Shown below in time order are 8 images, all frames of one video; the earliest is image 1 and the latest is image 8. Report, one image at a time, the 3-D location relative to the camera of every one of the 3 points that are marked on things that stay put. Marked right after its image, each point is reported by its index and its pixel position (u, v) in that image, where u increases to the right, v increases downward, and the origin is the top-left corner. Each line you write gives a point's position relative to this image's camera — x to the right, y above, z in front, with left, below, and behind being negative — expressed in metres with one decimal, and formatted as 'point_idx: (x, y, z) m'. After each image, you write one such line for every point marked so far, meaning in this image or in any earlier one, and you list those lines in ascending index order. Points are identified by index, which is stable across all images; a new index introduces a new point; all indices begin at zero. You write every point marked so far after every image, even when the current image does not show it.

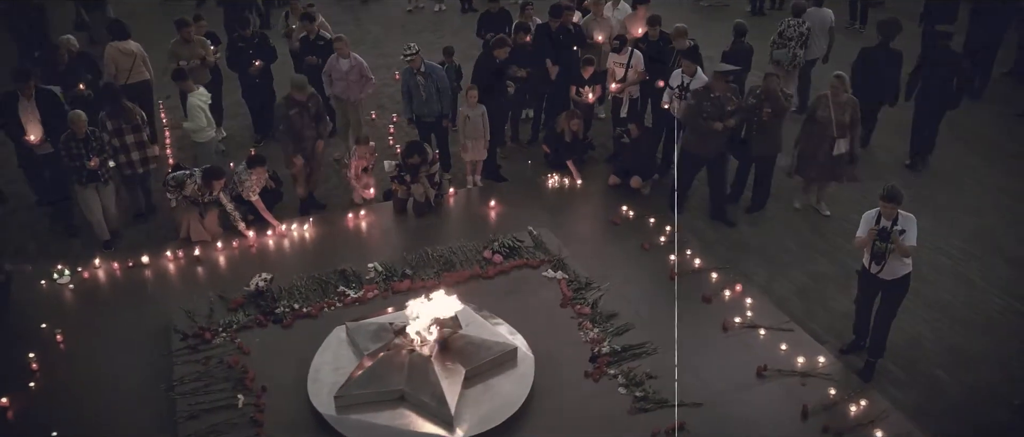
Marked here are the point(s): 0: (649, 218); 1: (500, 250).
0: (+1.4, 0.0, +8.6) m
1: (-0.1, -0.3, +7.7) m
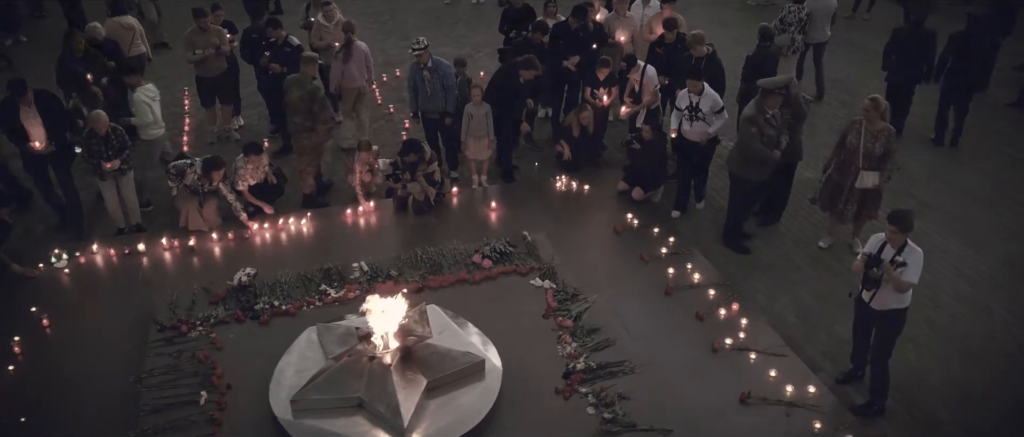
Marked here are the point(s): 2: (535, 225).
0: (+1.4, -0.1, +8.3) m
1: (-0.2, -0.3, +7.5) m
2: (+0.2, -0.1, +8.4) m
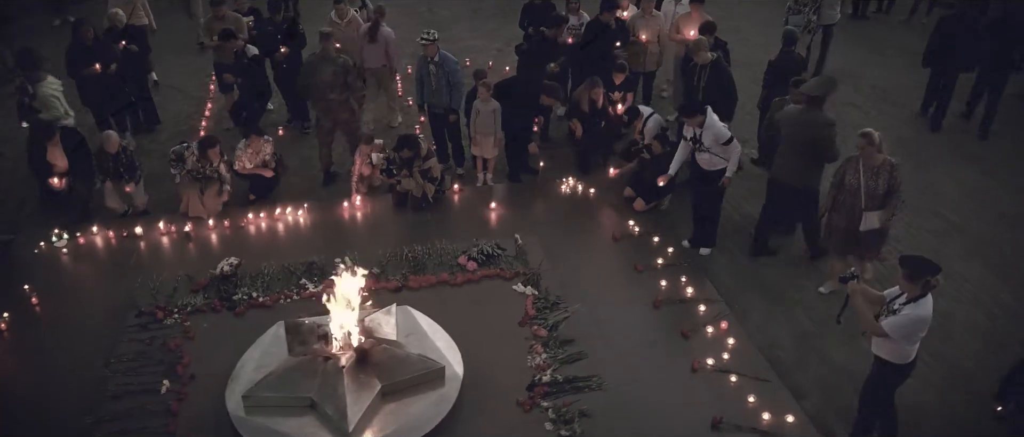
0: (+1.4, -0.2, +8.0) m
1: (-0.3, -0.3, +7.3) m
2: (+0.2, -0.1, +8.2) m
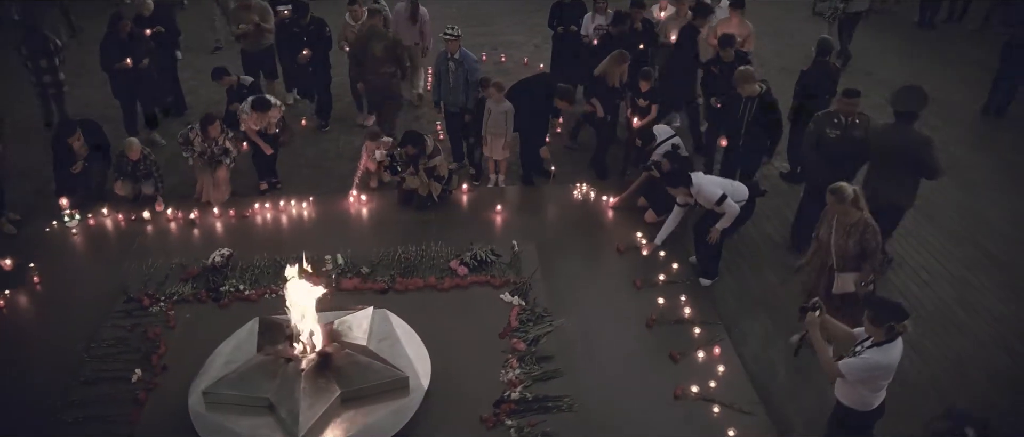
0: (+1.4, -0.3, +7.7) m
1: (-0.4, -0.4, +7.2) m
2: (+0.2, -0.2, +8.0) m
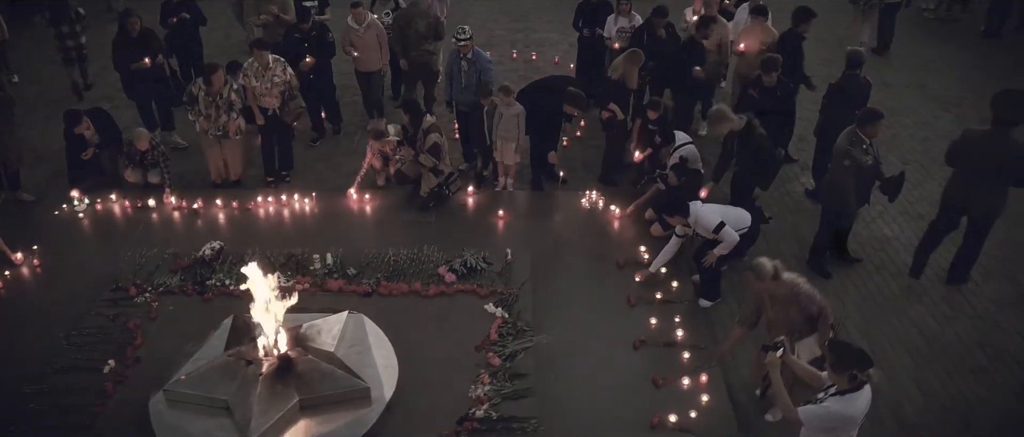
0: (+1.3, -0.4, +7.4) m
1: (-0.5, -0.4, +7.0) m
2: (+0.2, -0.2, +7.7) m
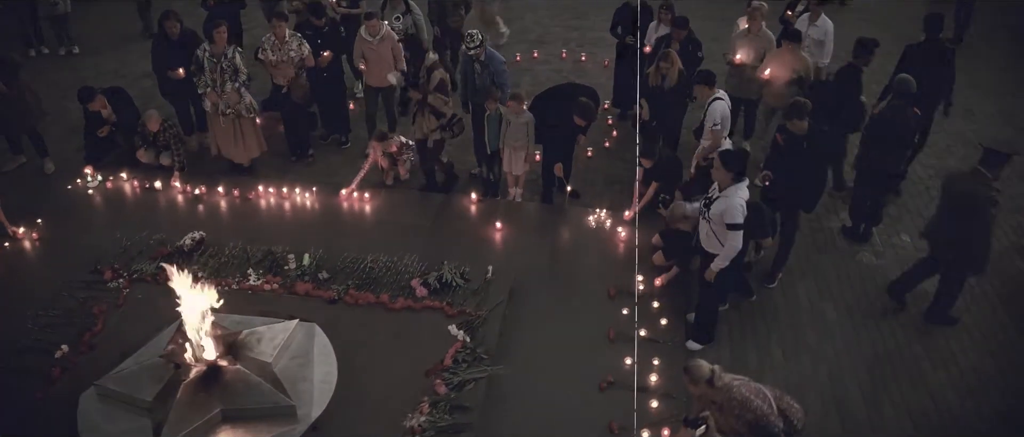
0: (+1.2, -0.7, +6.8) m
1: (-0.6, -0.5, +6.6) m
2: (+0.1, -0.4, +7.3) m
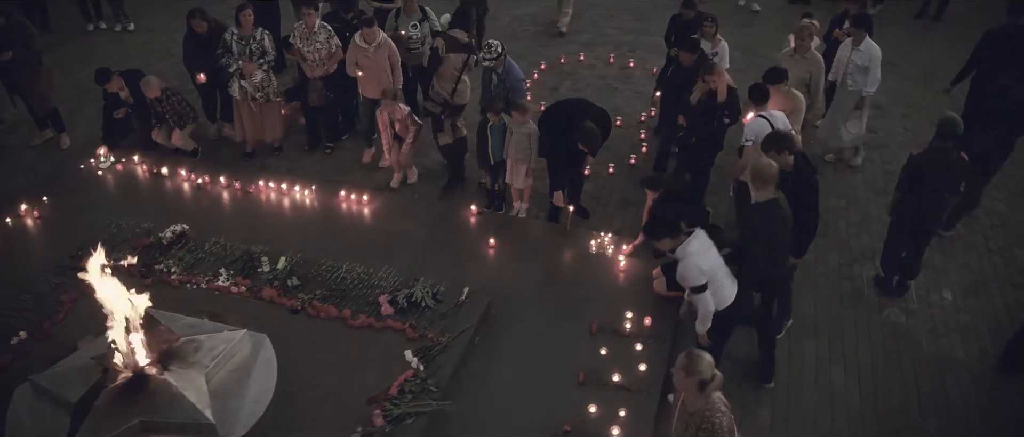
0: (+1.0, -0.9, +6.2) m
1: (-0.8, -0.6, +6.3) m
2: (0.0, -0.5, +6.8) m
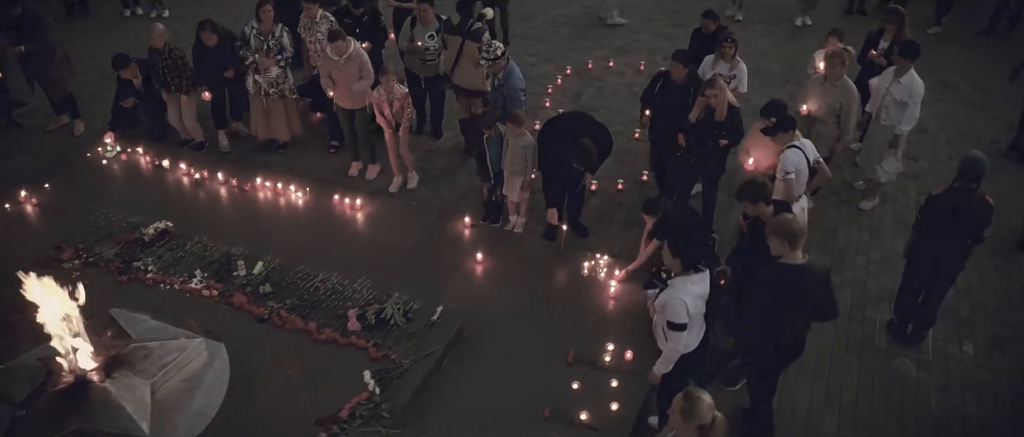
0: (+0.7, -1.1, +5.8) m
1: (-1.0, -0.7, +6.0) m
2: (-0.1, -0.7, +6.5) m
